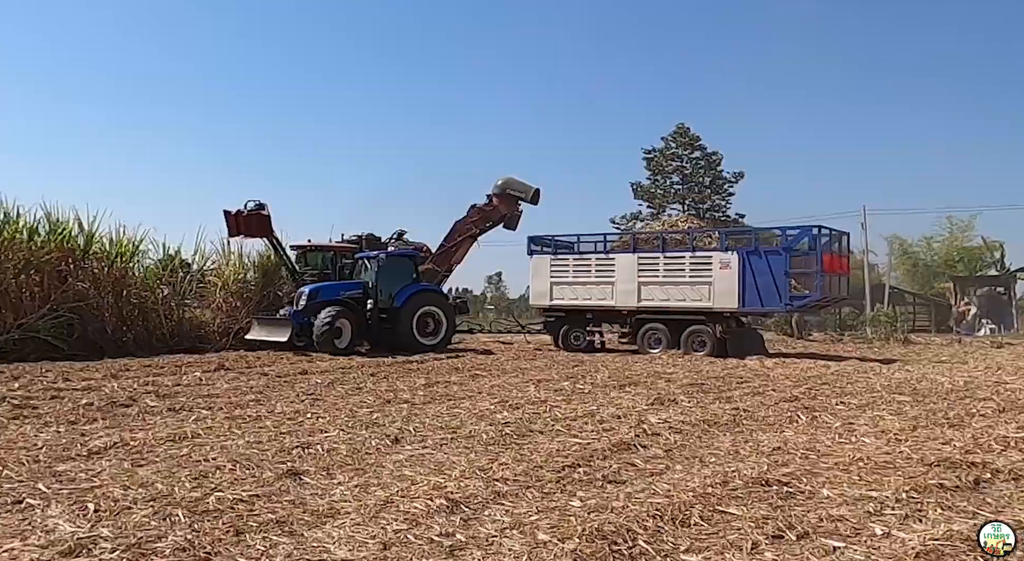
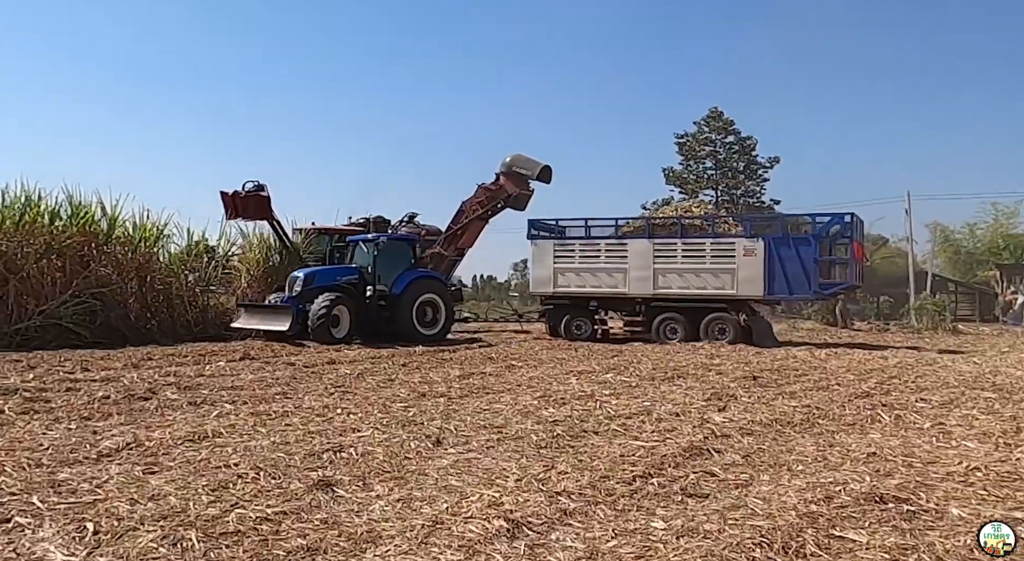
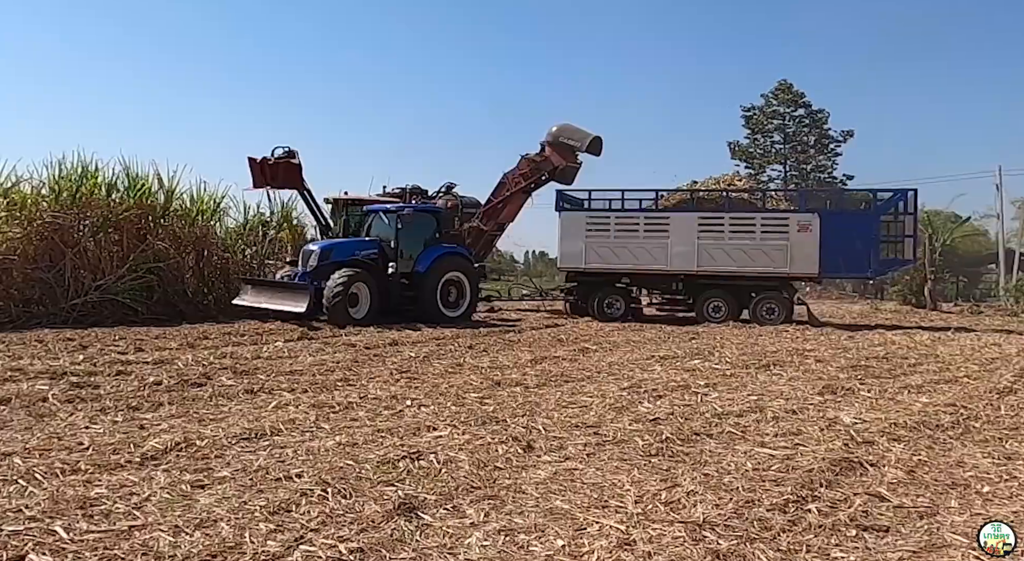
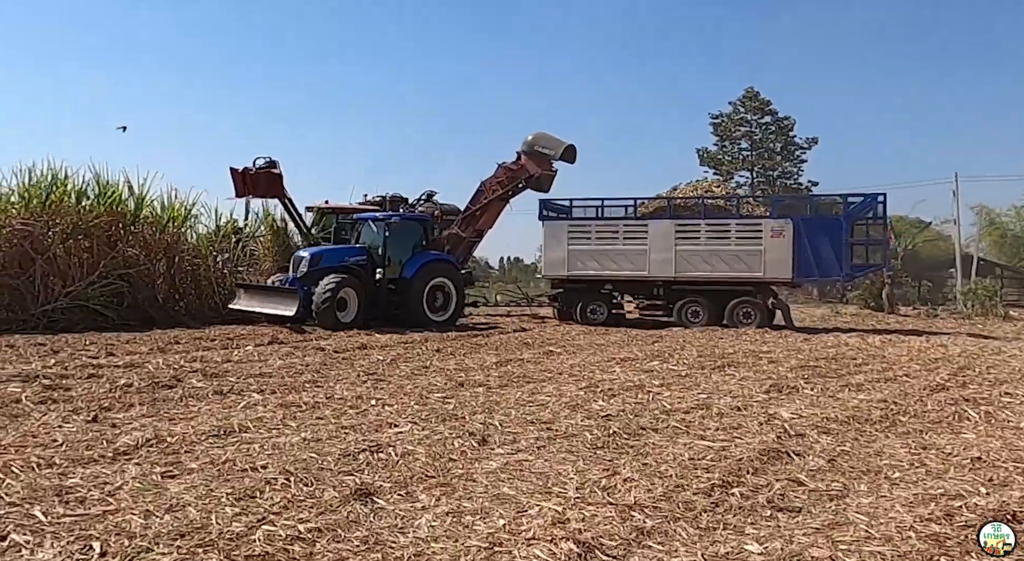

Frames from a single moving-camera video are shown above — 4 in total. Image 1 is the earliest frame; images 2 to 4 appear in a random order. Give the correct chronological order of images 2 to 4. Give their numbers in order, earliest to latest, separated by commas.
2, 4, 3
